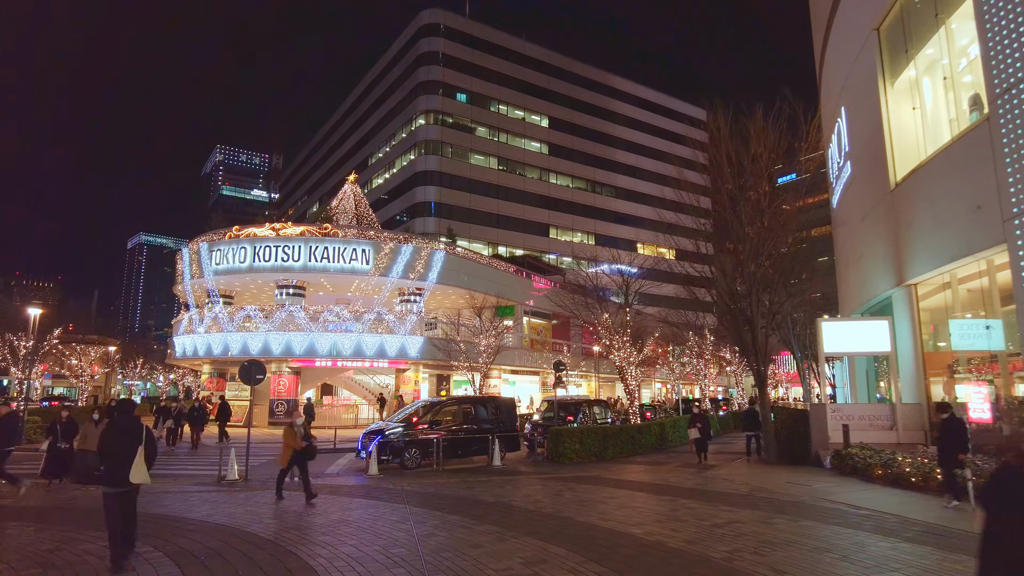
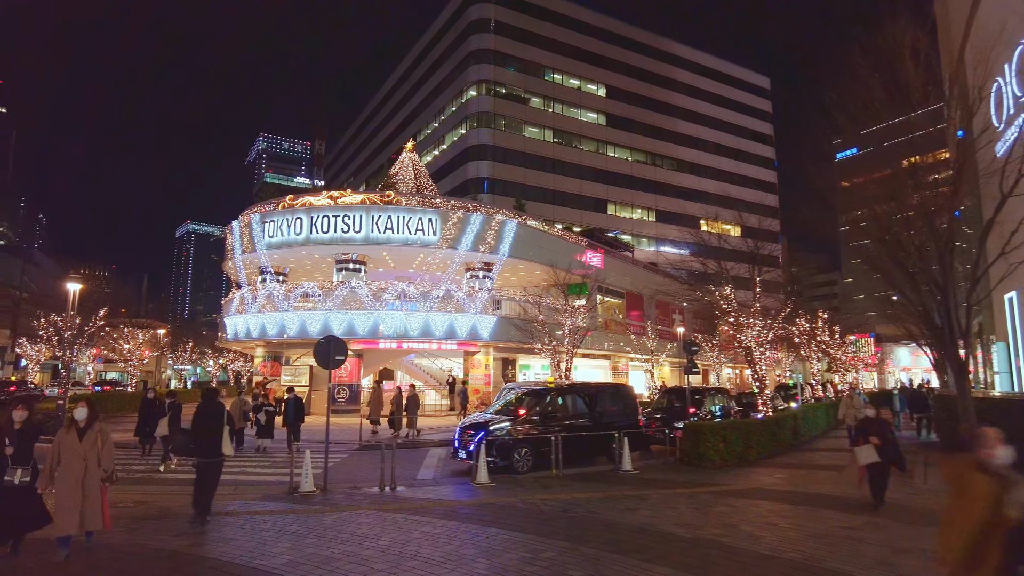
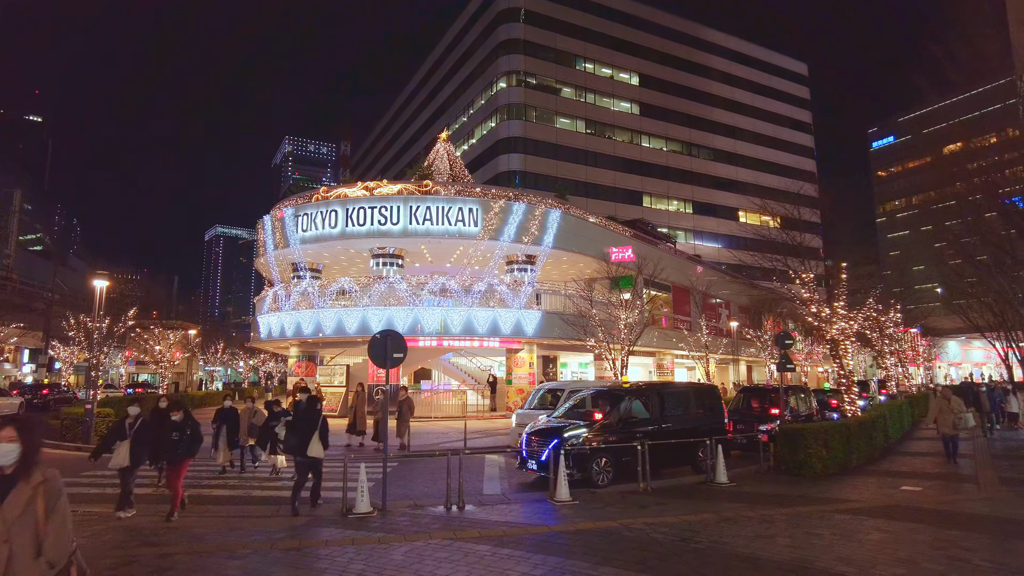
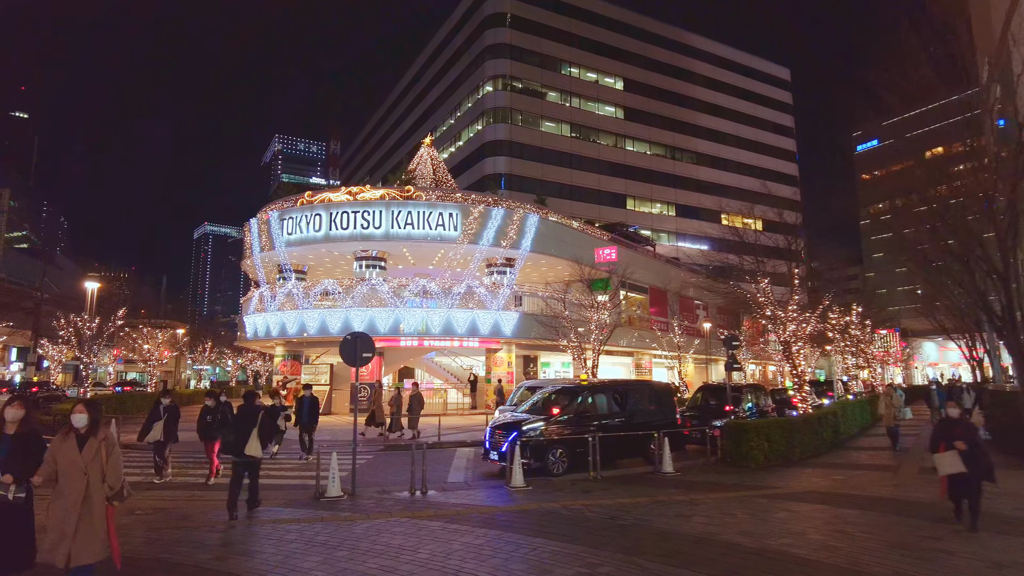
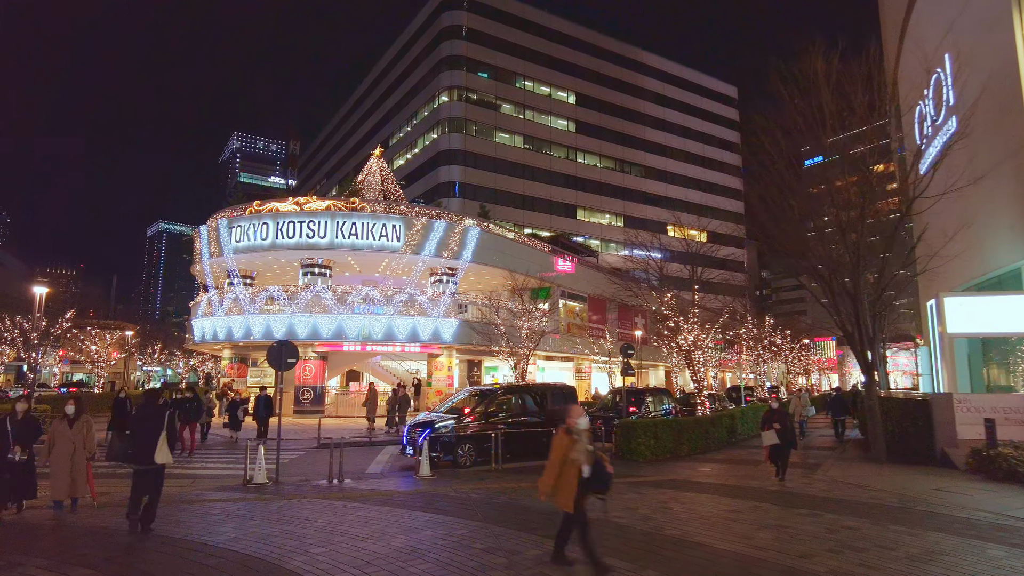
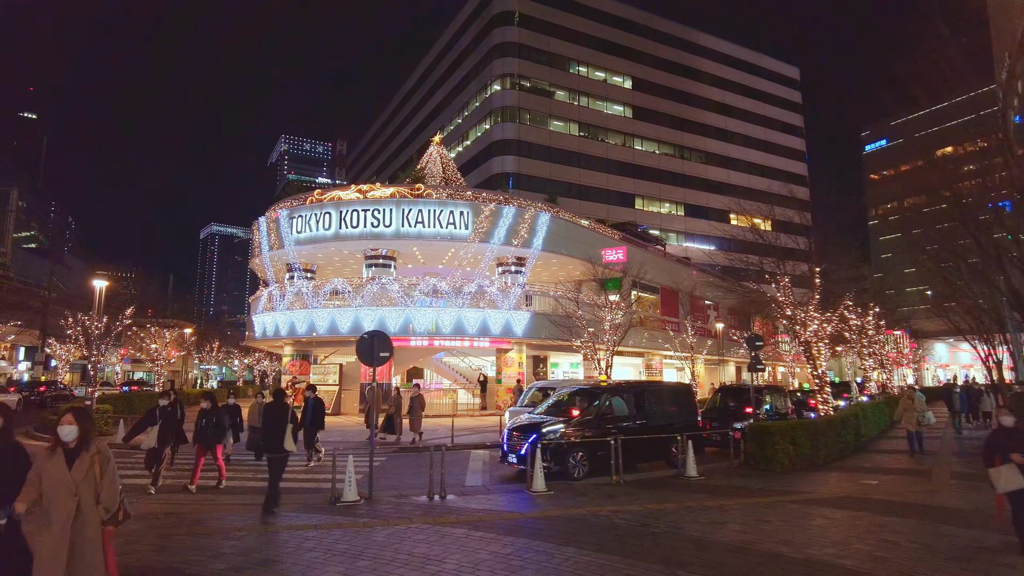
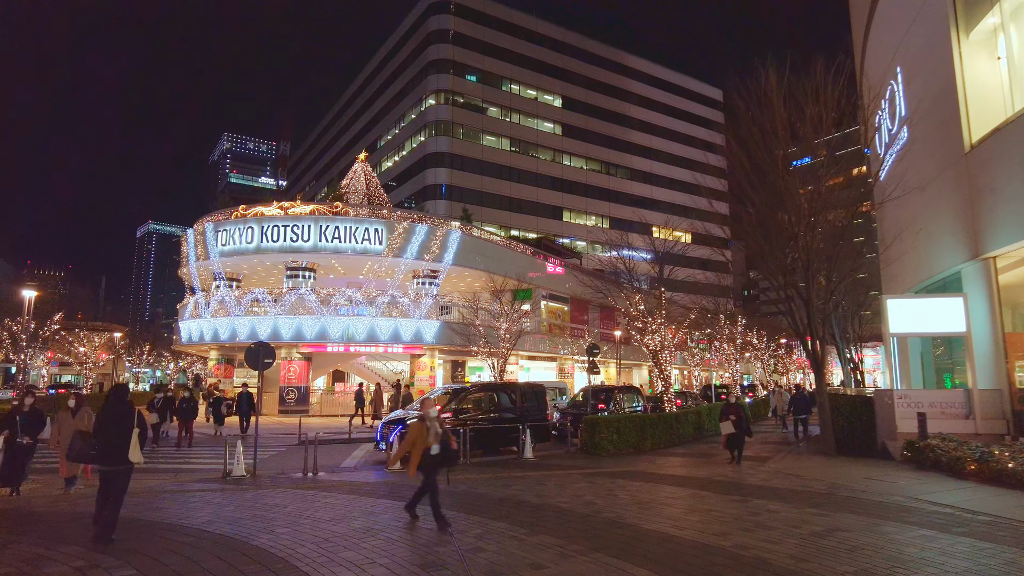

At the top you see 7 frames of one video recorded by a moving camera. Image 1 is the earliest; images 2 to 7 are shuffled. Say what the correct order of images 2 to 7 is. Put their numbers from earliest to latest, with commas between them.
7, 5, 2, 4, 6, 3
